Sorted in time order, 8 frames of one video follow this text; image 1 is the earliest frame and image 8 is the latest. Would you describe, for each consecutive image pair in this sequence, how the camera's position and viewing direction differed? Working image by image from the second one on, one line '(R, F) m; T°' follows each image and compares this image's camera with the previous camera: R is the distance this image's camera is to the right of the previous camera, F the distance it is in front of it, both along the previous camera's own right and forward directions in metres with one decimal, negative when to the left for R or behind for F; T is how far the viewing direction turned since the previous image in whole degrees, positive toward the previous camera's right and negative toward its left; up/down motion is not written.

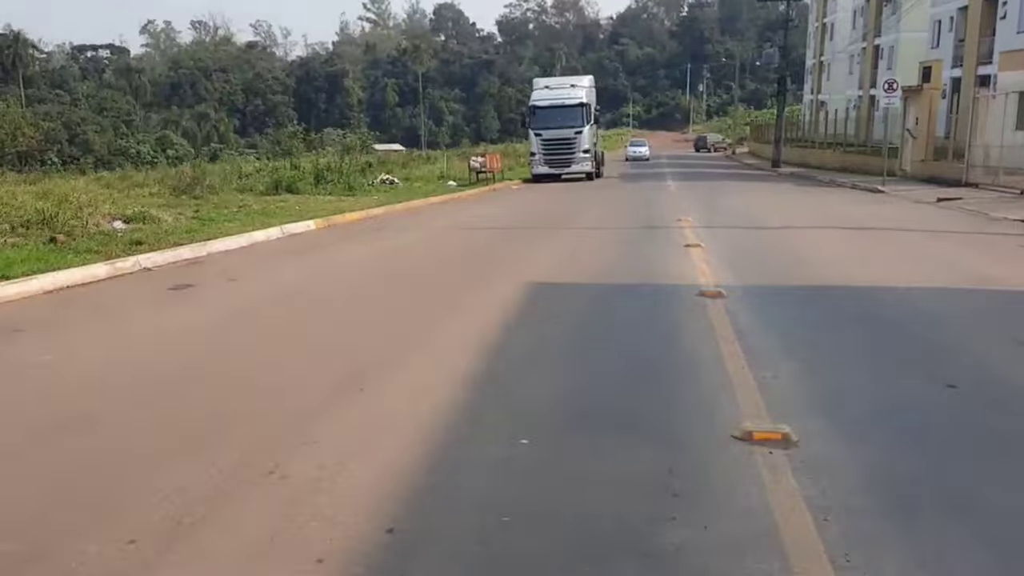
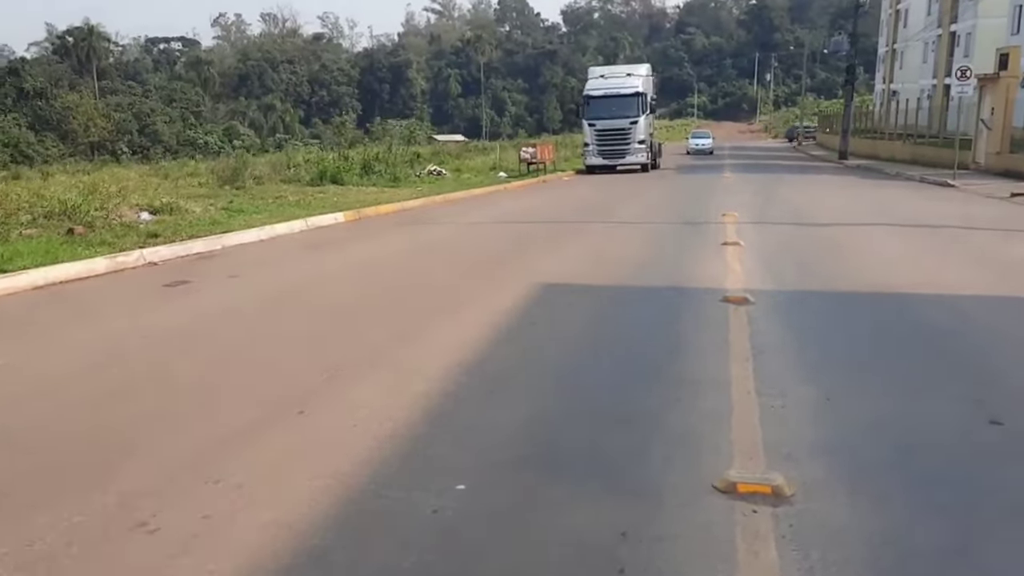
(+0.5, +0.8) m; -4°
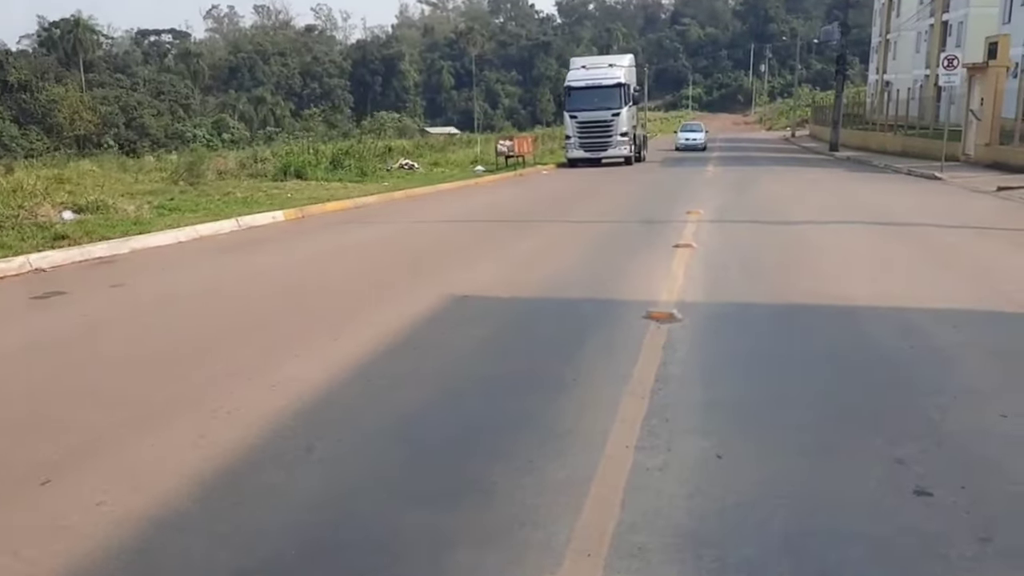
(+0.8, +1.0) m; 0°
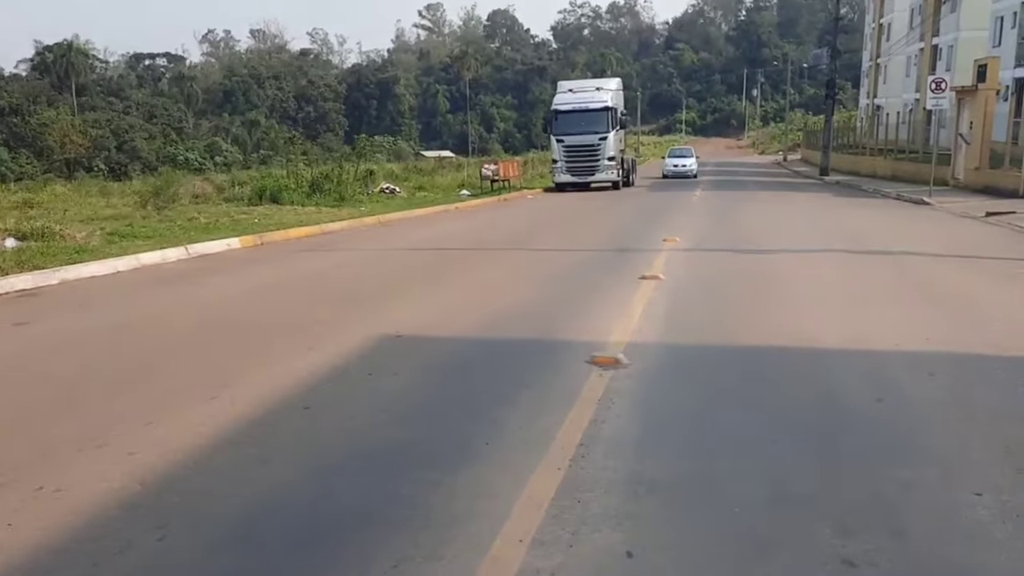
(+0.5, +0.7) m; 0°
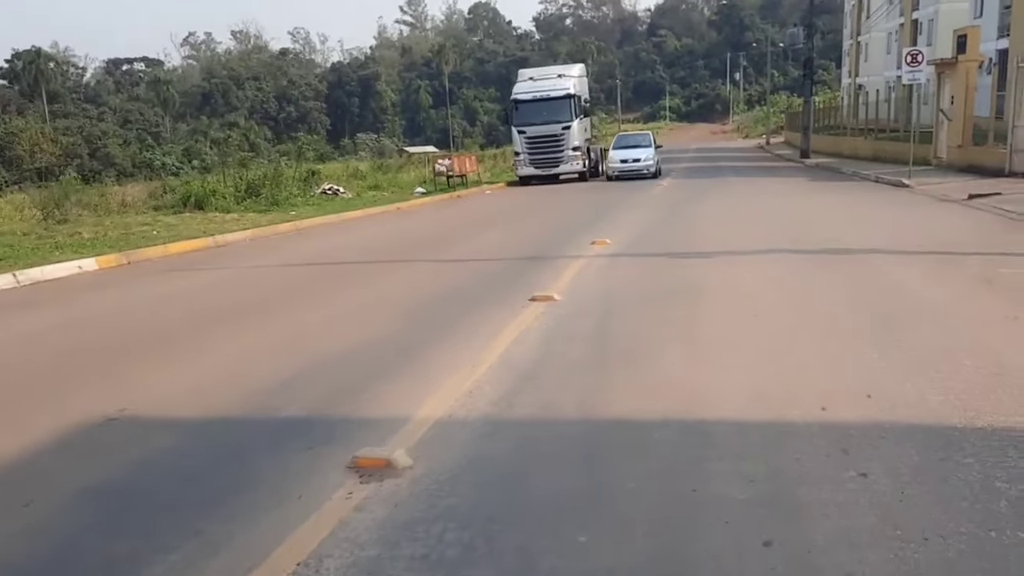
(+1.3, +2.2) m; 0°
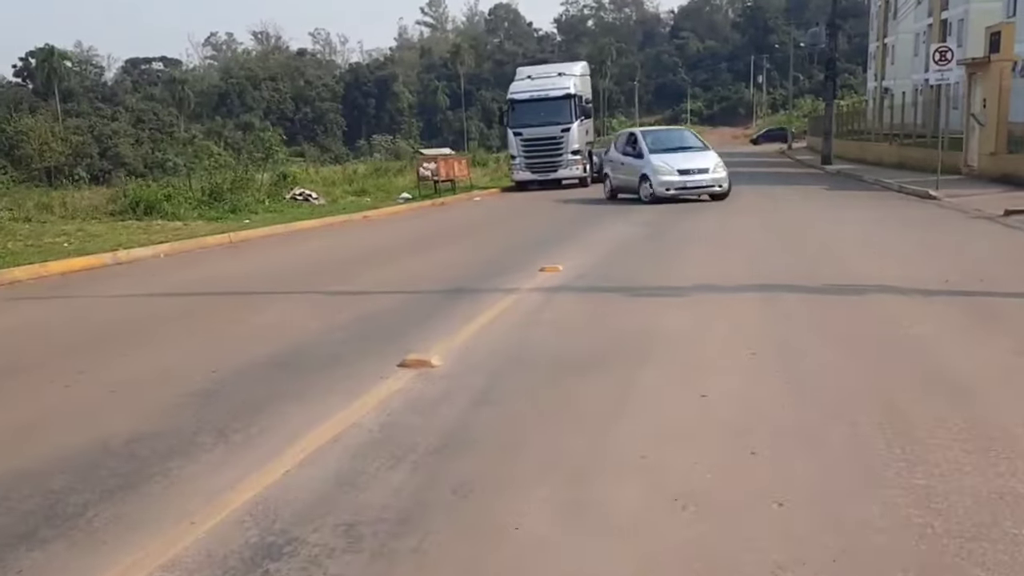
(+1.1, +2.5) m; -1°
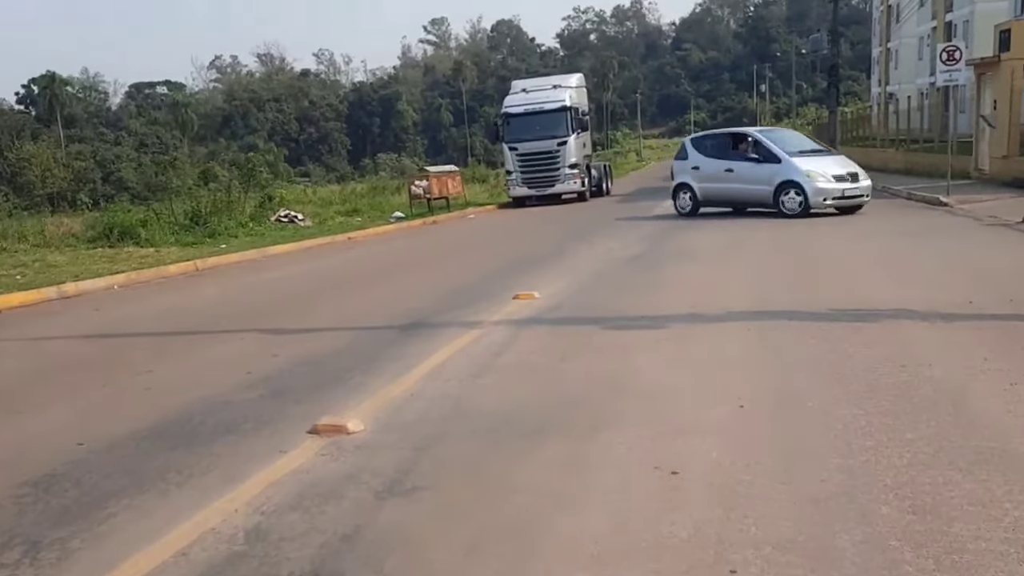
(+0.4, +1.2) m; -1°
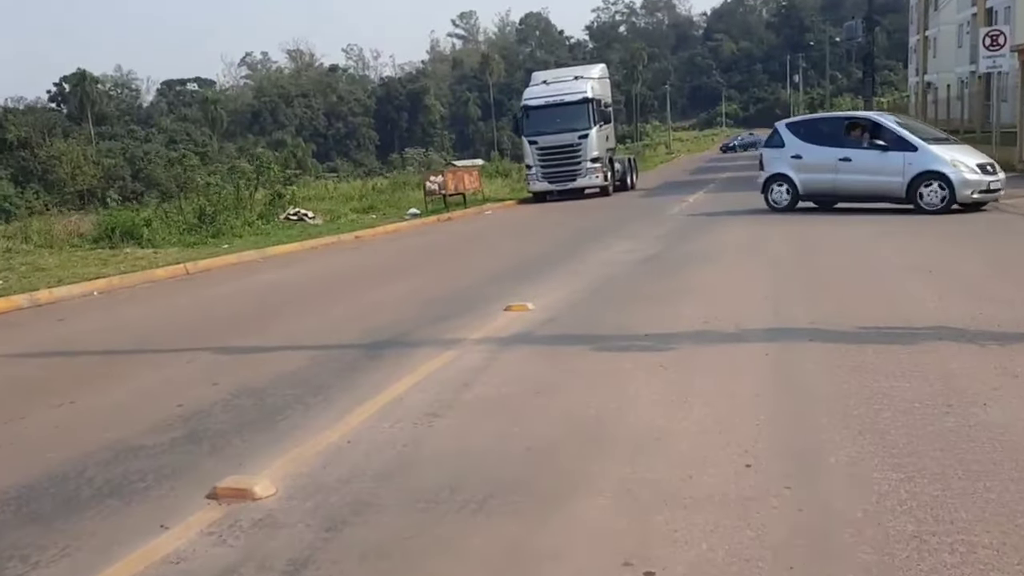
(+0.4, +1.0) m; -2°
